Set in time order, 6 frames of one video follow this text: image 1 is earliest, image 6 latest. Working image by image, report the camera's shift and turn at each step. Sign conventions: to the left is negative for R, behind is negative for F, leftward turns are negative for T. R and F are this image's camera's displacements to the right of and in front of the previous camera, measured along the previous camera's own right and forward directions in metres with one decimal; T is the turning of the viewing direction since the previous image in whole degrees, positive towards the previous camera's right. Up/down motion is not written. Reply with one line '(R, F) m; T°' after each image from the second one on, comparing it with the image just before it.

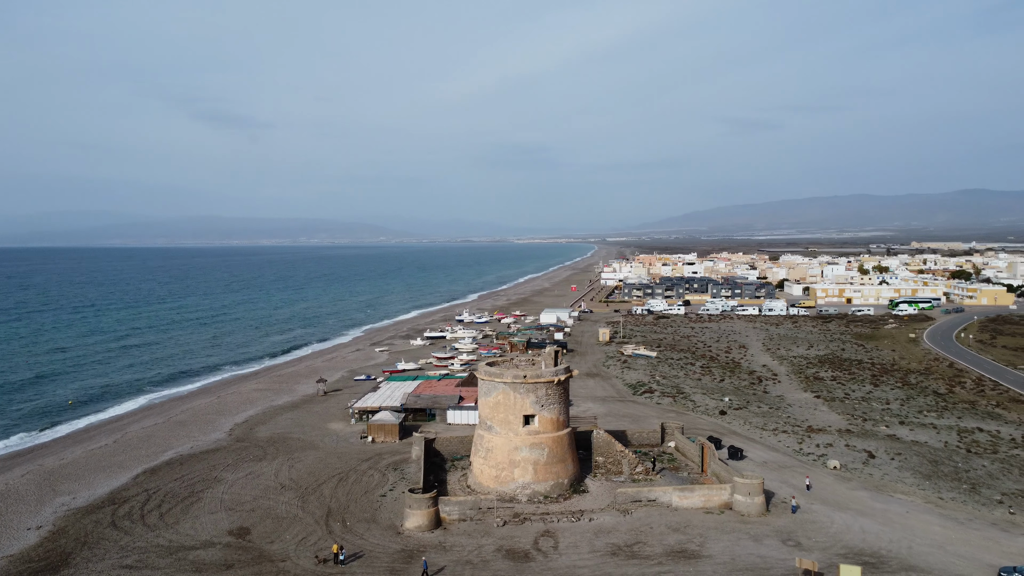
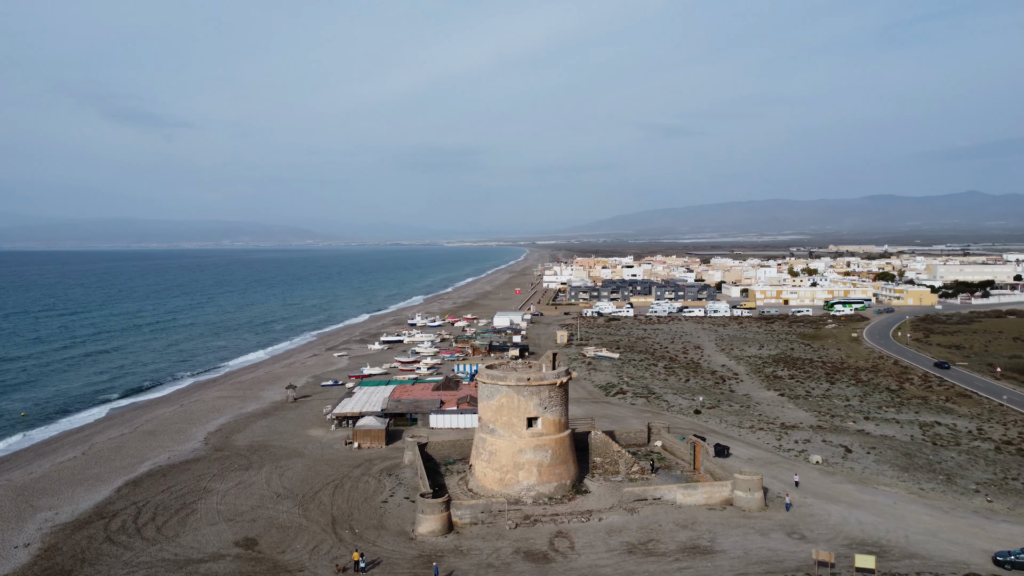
(-1.7, 0.0) m; +5°
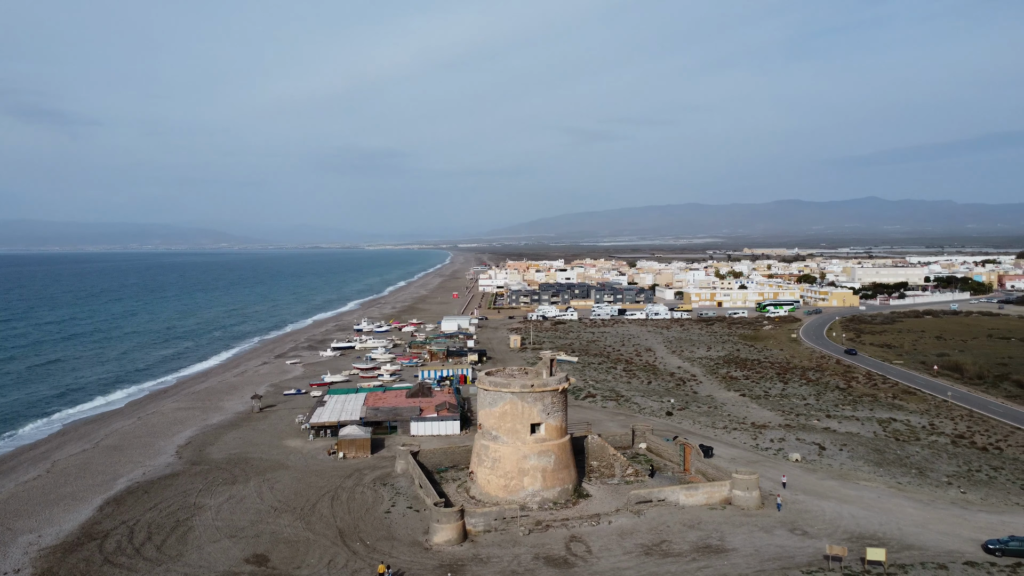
(-1.9, 0.0) m; +6°
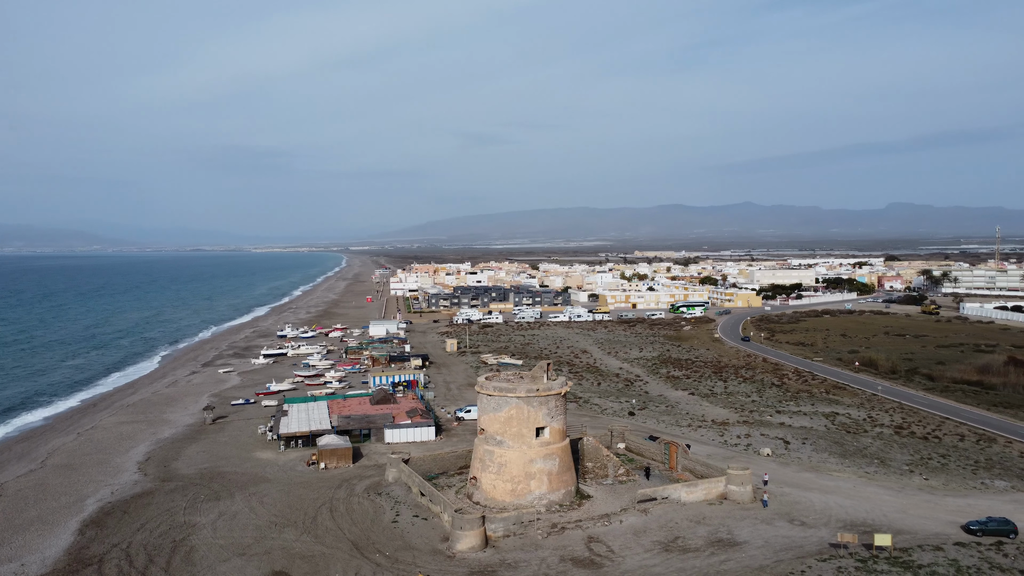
(-2.6, +0.1) m; +8°
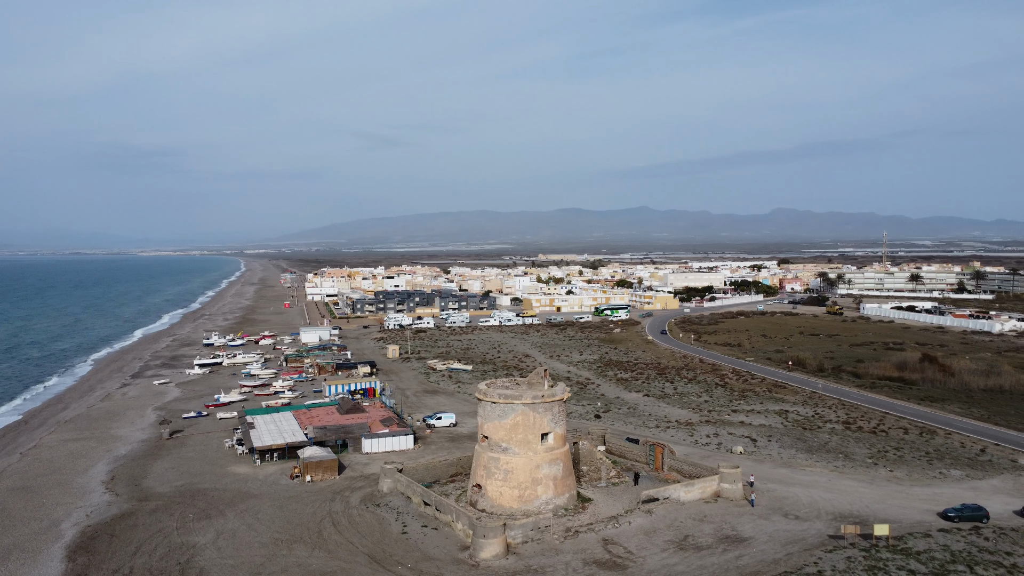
(-2.5, 0.0) m; +7°
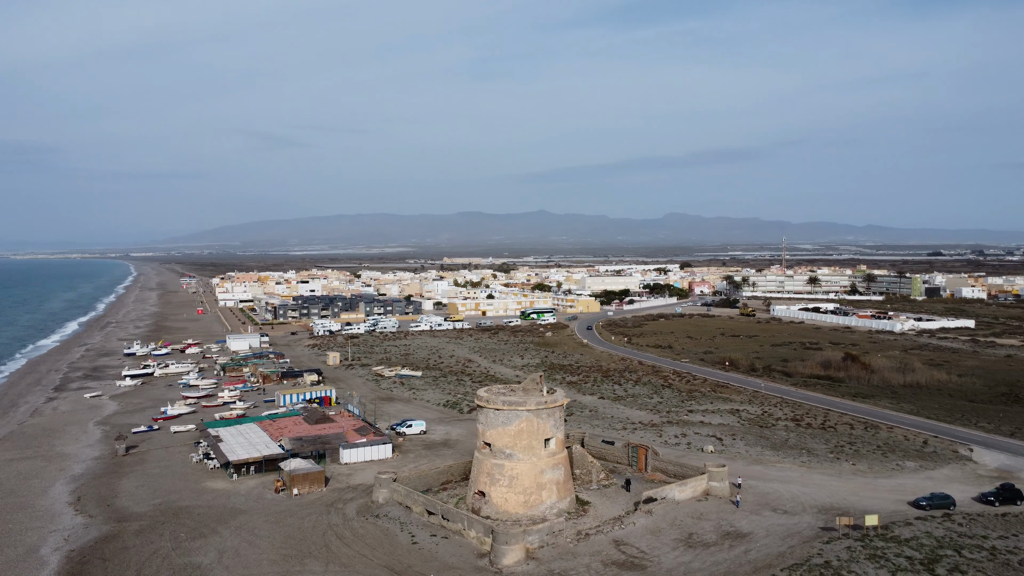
(-2.4, 0.0) m; +7°
